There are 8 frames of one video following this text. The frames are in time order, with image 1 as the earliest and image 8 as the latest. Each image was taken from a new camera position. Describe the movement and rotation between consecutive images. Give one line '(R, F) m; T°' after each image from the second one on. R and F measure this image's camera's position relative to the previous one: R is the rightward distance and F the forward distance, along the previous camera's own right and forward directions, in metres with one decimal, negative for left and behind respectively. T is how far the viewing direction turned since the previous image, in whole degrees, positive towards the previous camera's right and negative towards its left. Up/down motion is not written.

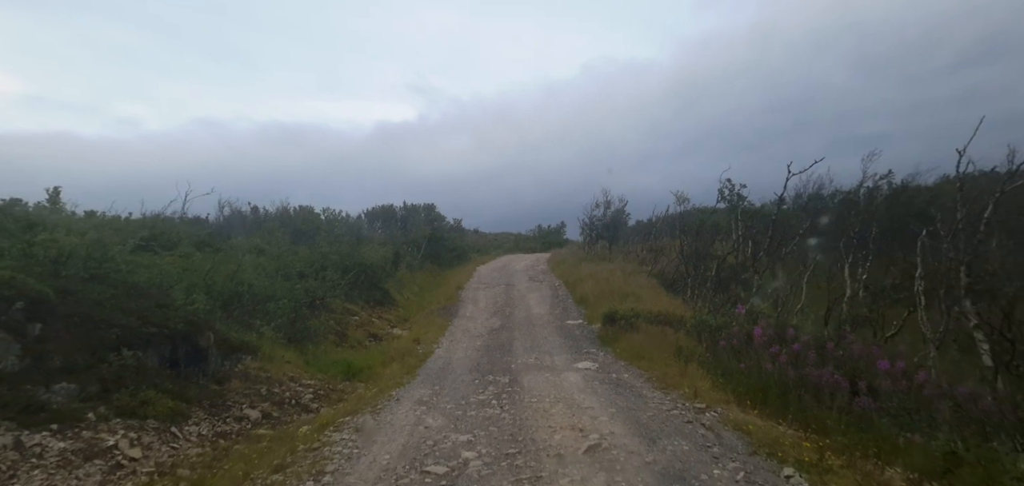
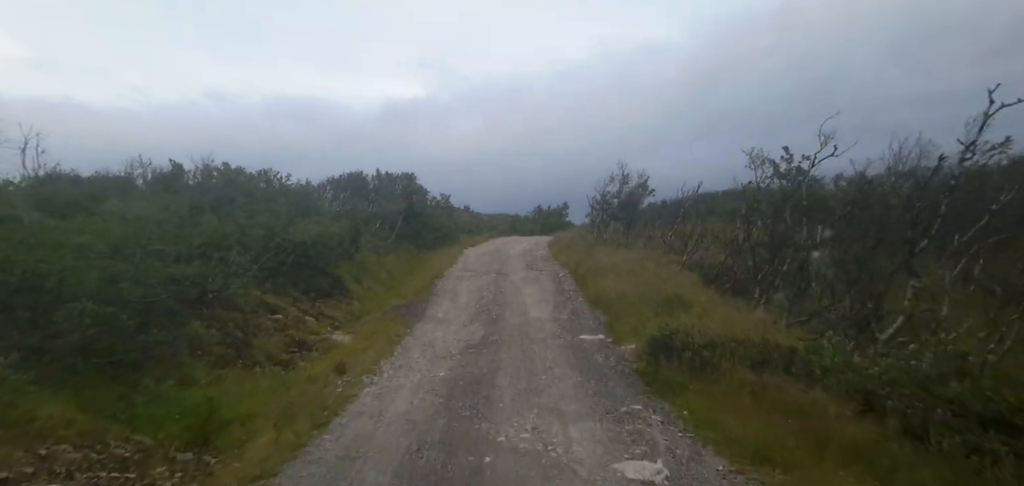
(+0.2, +5.8) m; 0°
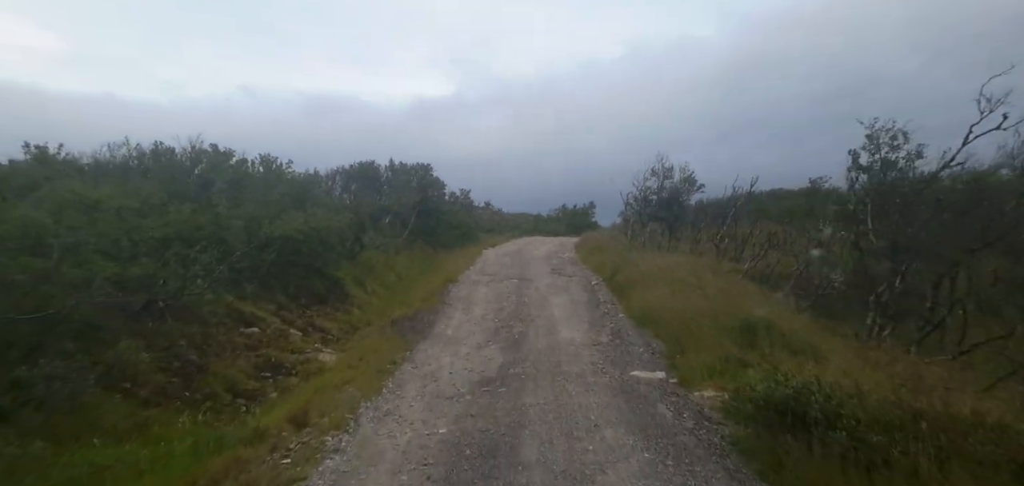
(-0.1, +2.8) m; -2°
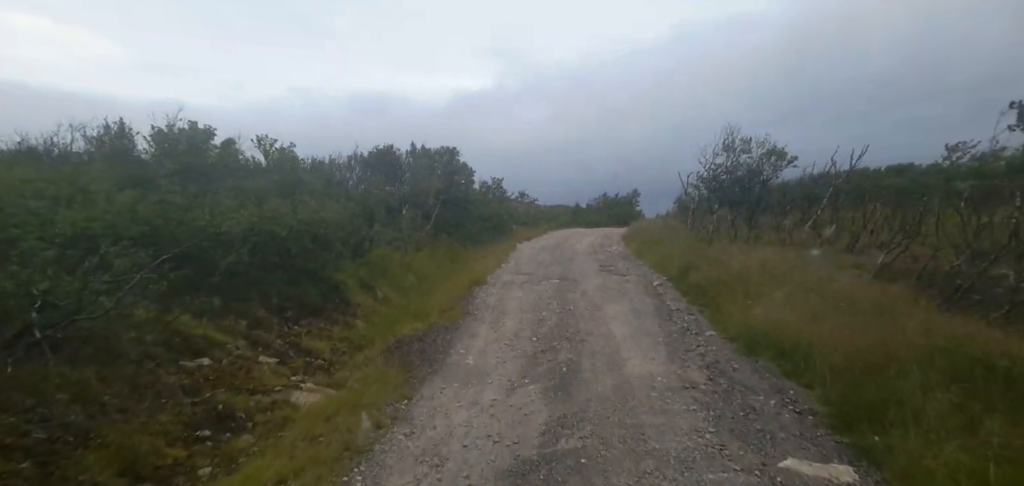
(-0.1, +3.6) m; -4°
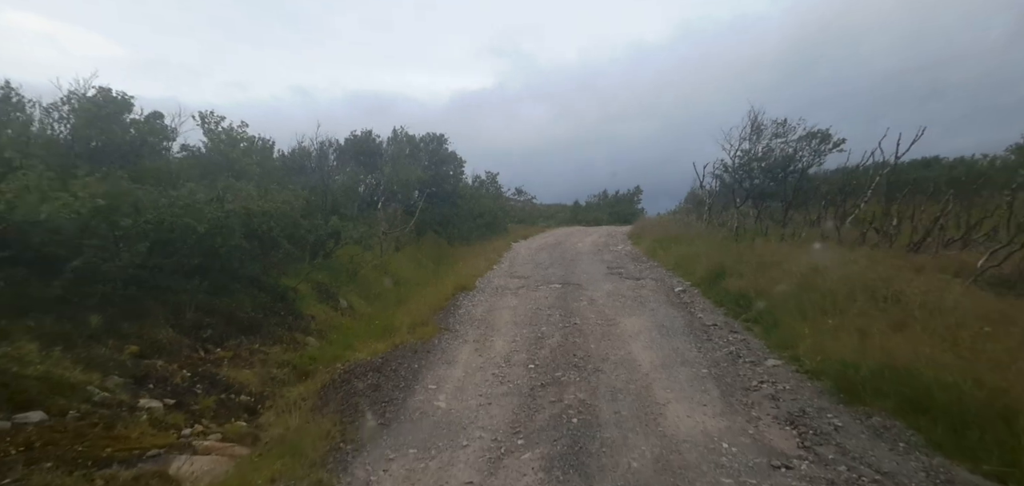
(+0.1, +2.7) m; 0°
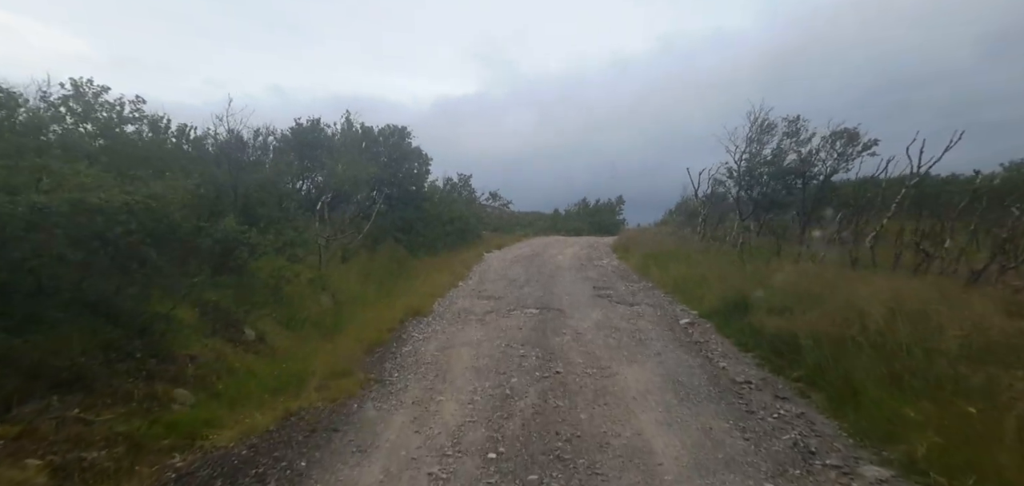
(+0.2, +2.9) m; +2°
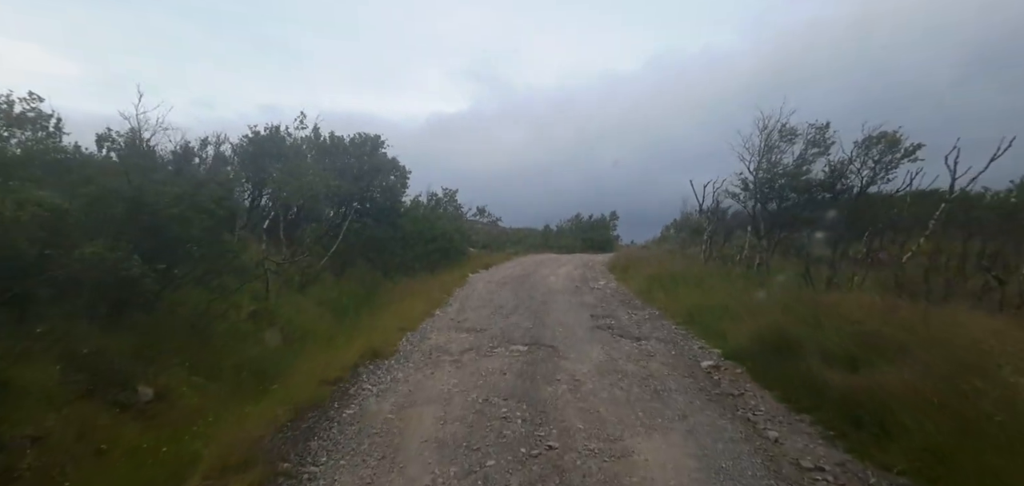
(+0.2, +2.2) m; +1°
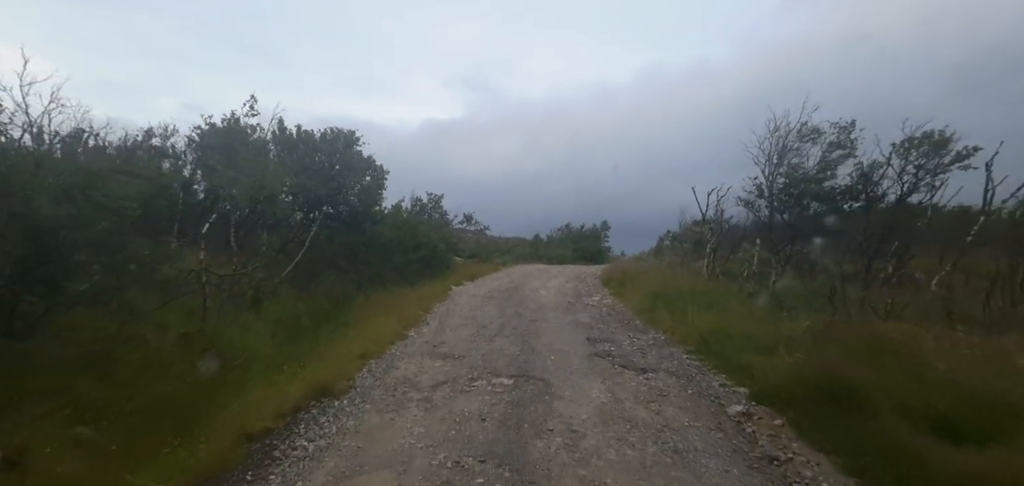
(+0.1, +1.8) m; +1°
